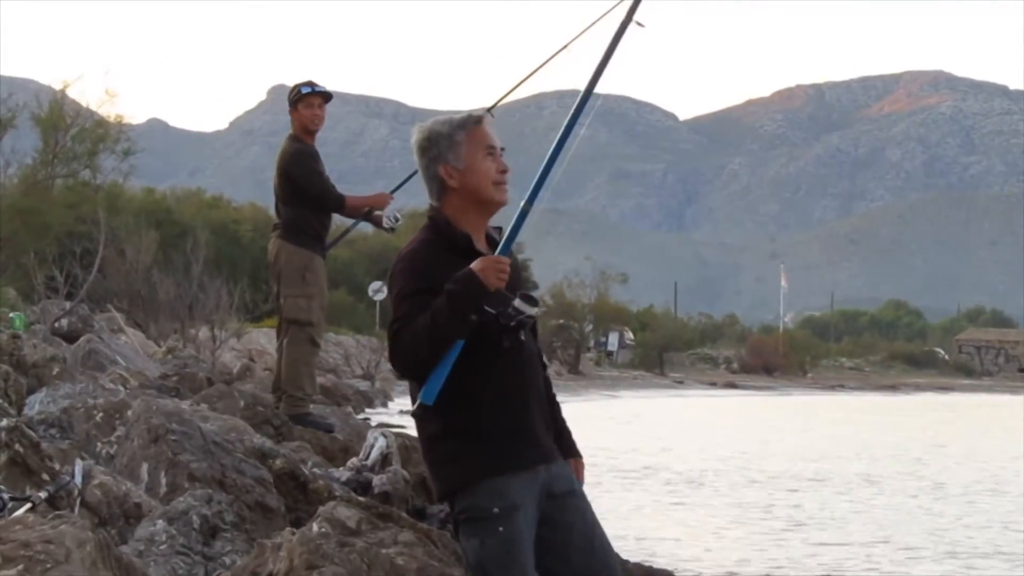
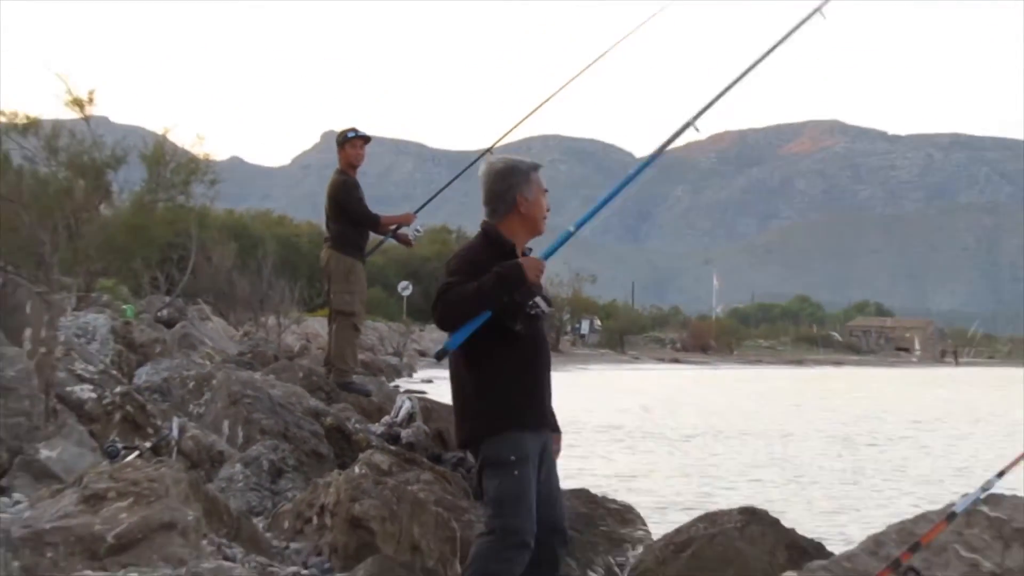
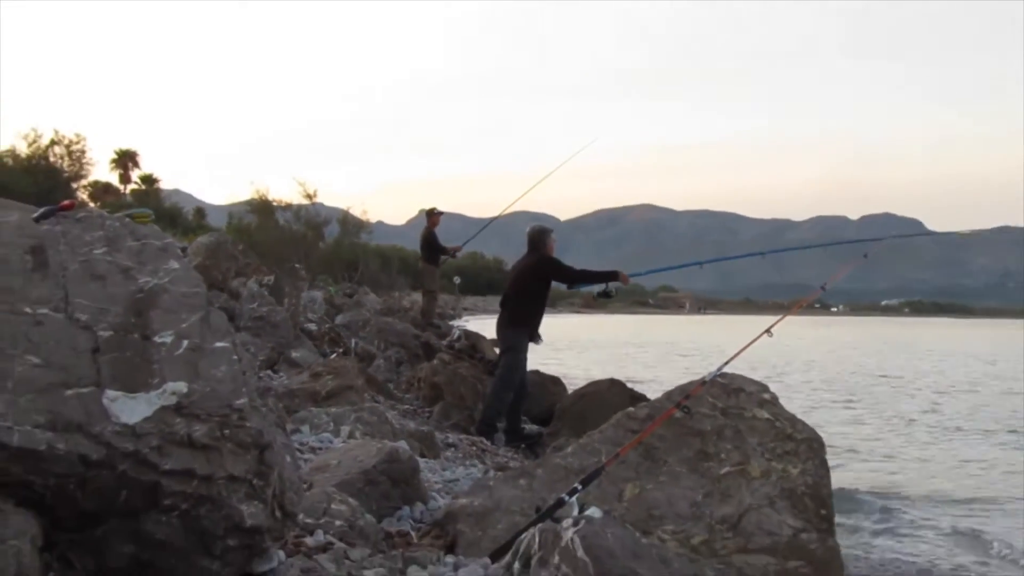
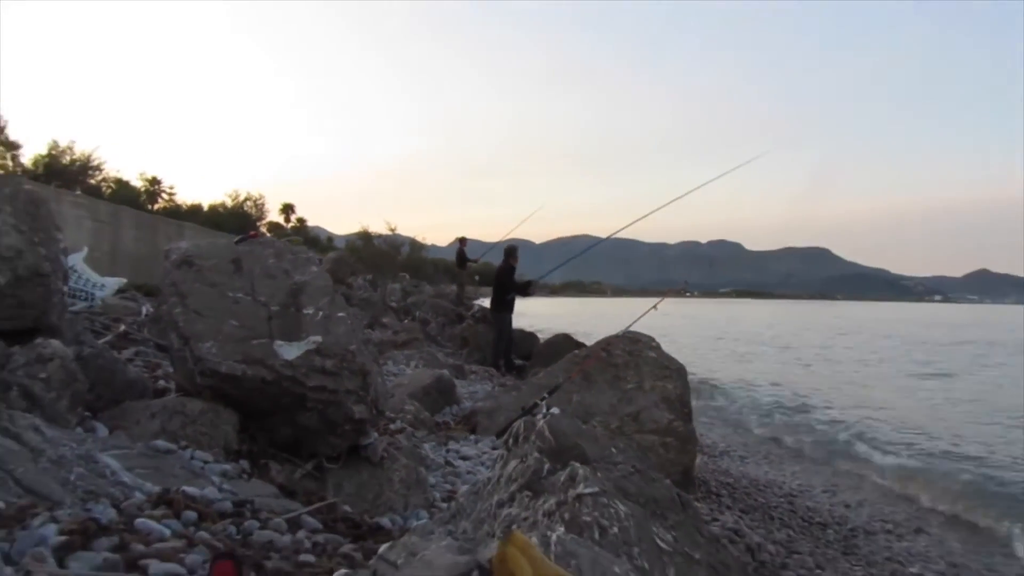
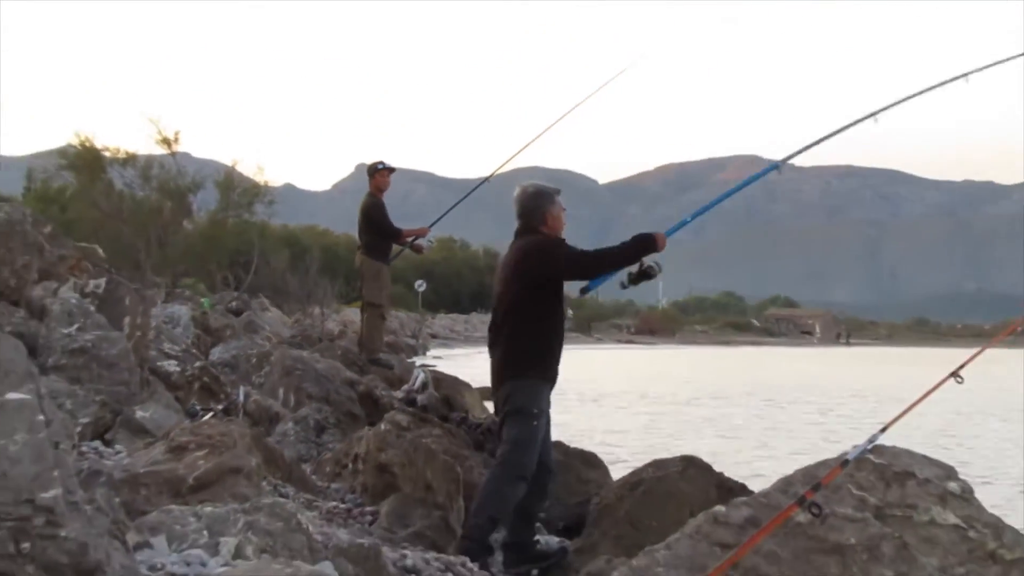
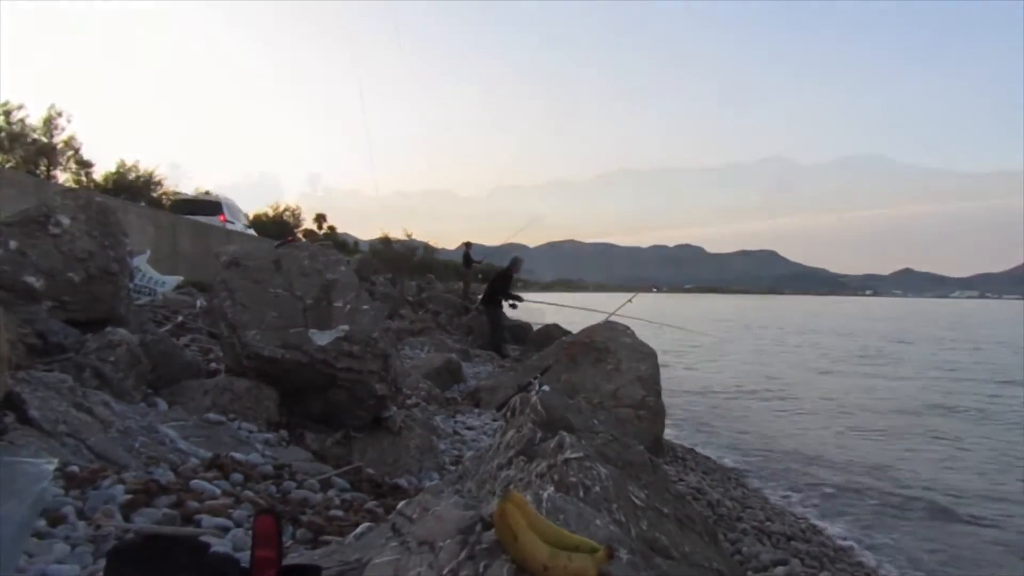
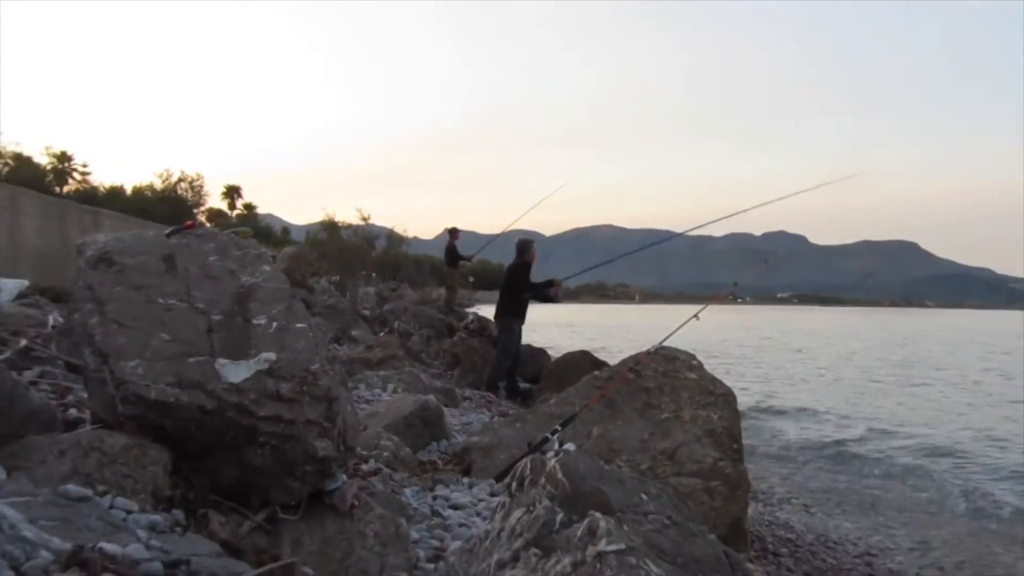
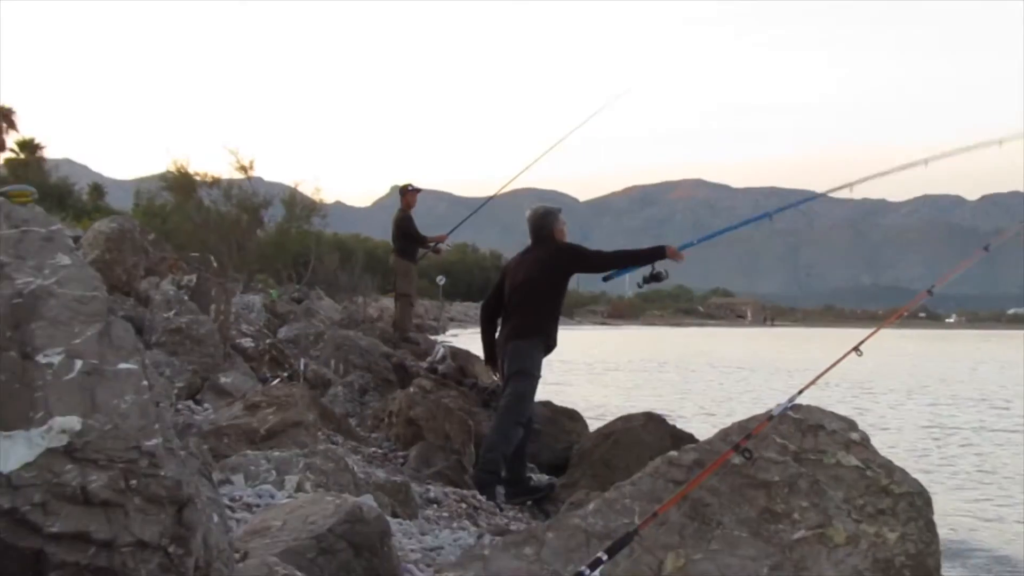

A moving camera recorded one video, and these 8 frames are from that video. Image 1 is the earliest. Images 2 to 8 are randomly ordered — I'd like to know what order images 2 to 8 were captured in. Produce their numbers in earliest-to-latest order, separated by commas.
2, 5, 8, 3, 7, 4, 6
